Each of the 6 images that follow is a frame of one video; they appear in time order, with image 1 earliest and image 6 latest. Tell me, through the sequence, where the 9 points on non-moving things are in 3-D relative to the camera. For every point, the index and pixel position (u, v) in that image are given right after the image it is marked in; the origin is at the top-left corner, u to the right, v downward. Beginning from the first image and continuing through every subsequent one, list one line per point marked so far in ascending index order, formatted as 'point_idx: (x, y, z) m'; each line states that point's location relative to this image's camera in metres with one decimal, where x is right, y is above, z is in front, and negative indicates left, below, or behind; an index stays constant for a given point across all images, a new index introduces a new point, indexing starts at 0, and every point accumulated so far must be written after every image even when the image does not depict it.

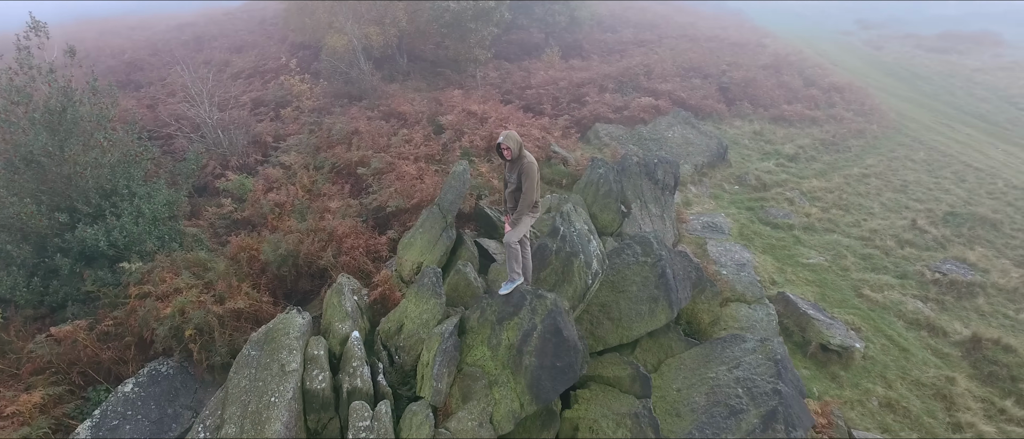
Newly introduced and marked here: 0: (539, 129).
0: (+0.6, +2.2, +15.4) m
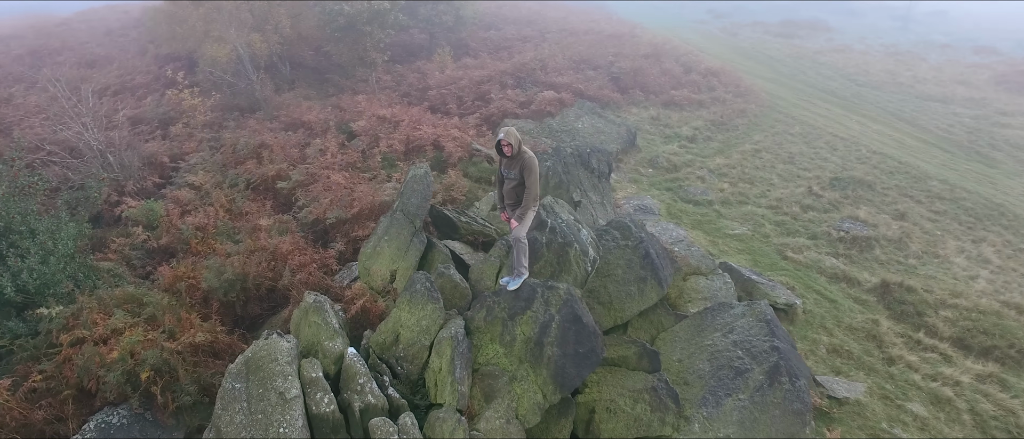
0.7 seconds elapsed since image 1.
0: (-1.3, +2.2, +15.4) m
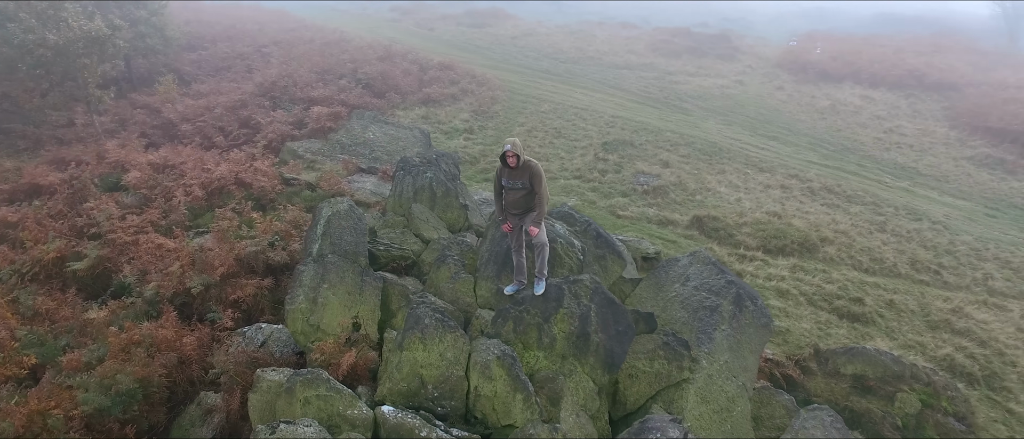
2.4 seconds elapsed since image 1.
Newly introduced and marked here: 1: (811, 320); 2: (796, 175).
0: (-5.6, +1.3, +13.7) m
1: (+4.6, -1.6, +10.3) m
2: (+7.0, +1.0, +16.3) m
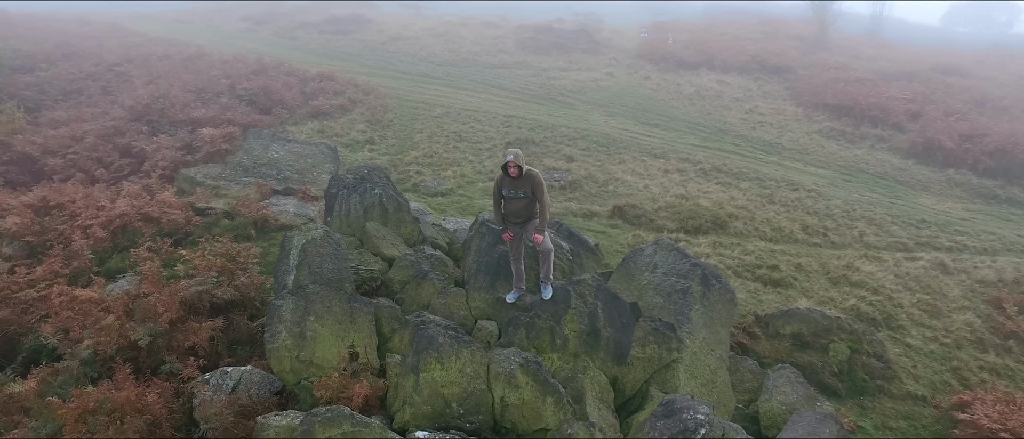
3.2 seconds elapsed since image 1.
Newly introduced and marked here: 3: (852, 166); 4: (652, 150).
0: (-7.0, +0.5, +12.4) m
1: (+3.9, -1.2, +11.3) m
2: (+4.6, +1.5, +17.7) m
3: (+9.4, +1.5, +18.4) m
4: (+3.9, +1.9, +18.5) m
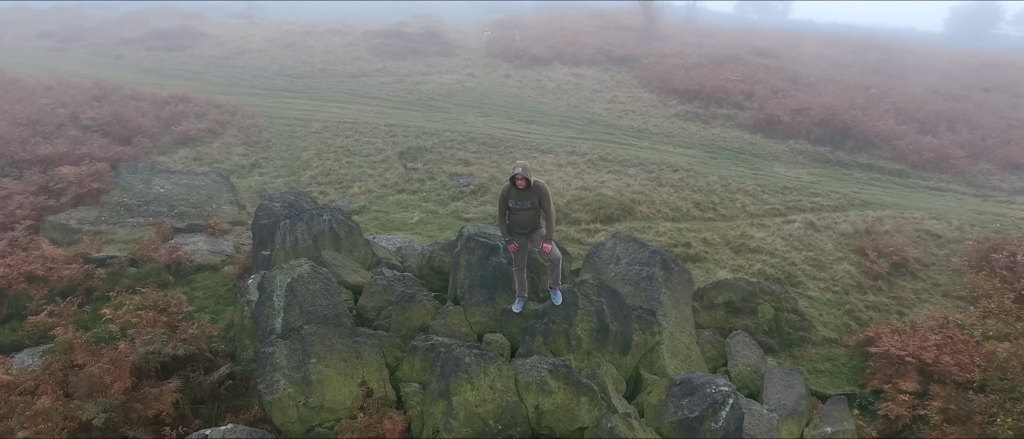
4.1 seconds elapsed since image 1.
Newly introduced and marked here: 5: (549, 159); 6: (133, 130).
0: (-8.1, -0.5, +10.6) m
1: (+2.9, -0.9, +12.3) m
2: (+1.7, +1.8, +18.6) m
3: (+6.2, +2.3, +20.5) m
4: (+0.8, +2.1, +19.2) m
5: (+1.0, +1.7, +18.2) m
6: (-9.4, +2.1, +16.4) m
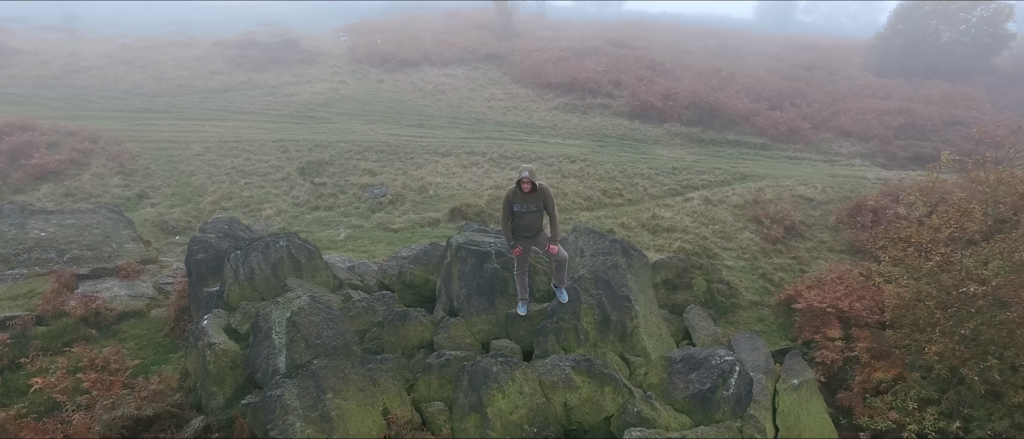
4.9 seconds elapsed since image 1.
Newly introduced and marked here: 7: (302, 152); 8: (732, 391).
0: (-8.6, -1.4, +8.8) m
1: (+1.8, -0.7, +12.8) m
2: (-1.1, +1.8, +18.7) m
3: (+2.8, +2.8, +21.5) m
4: (-2.1, +2.0, +19.0) m
5: (-1.6, +1.6, +18.2) m
6: (-11.4, +1.0, +14.1) m
7: (-5.6, +1.8, +17.6) m
8: (+2.3, -1.8, +7.1) m
